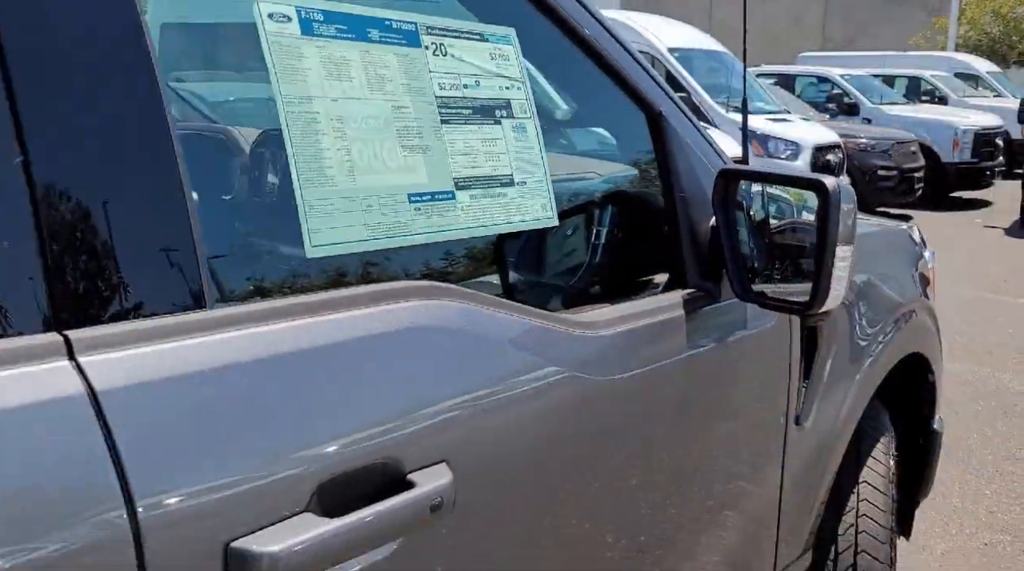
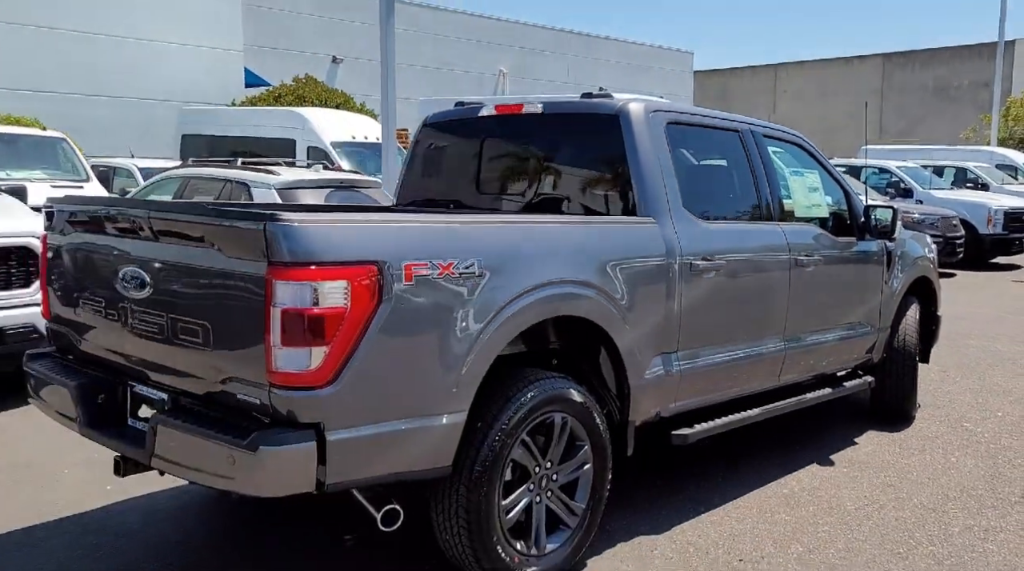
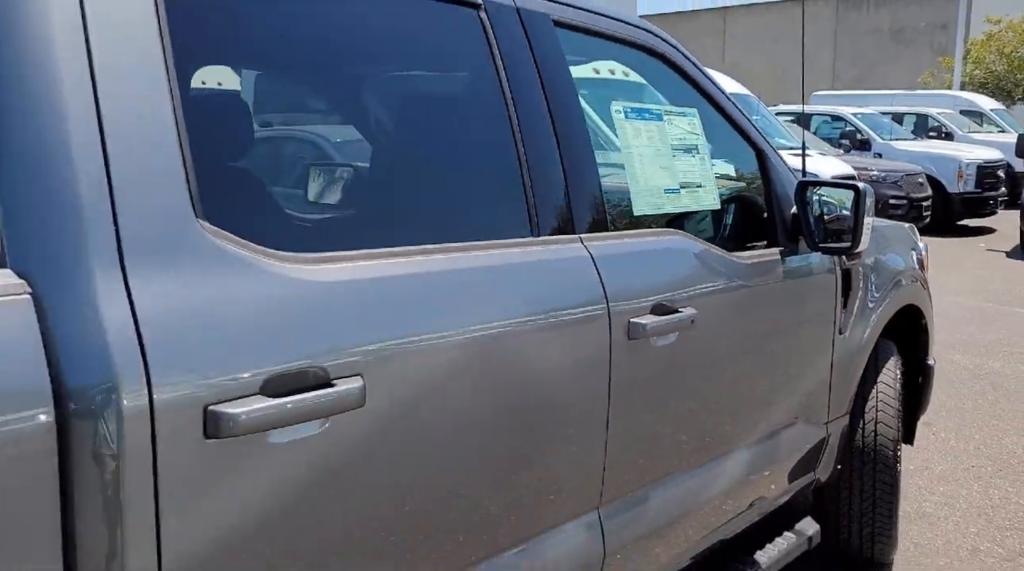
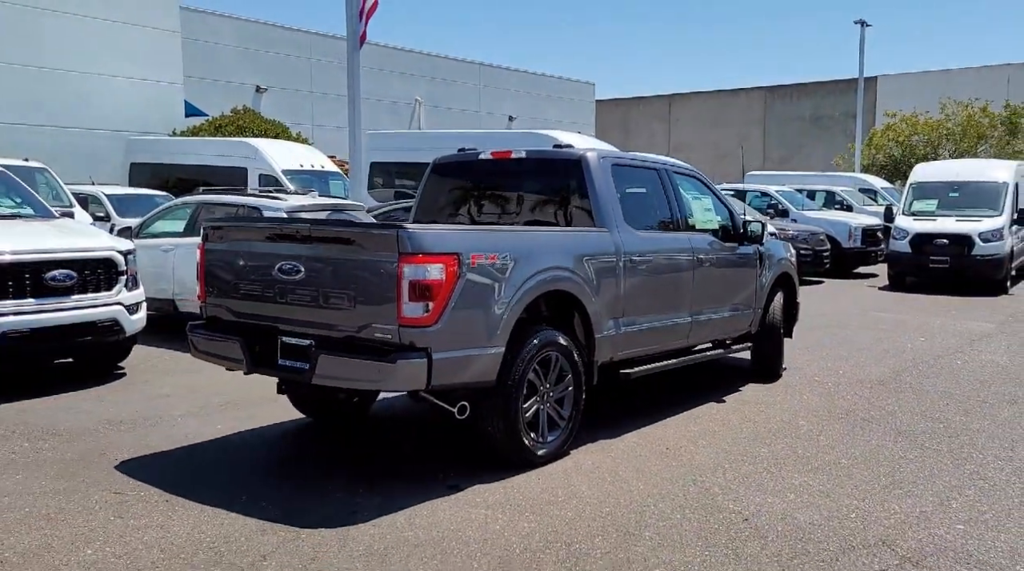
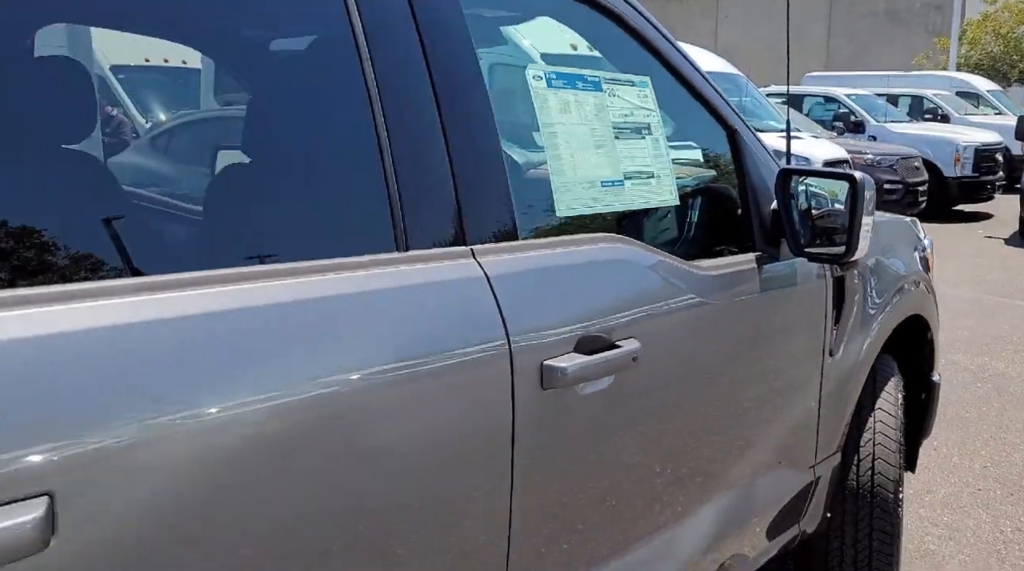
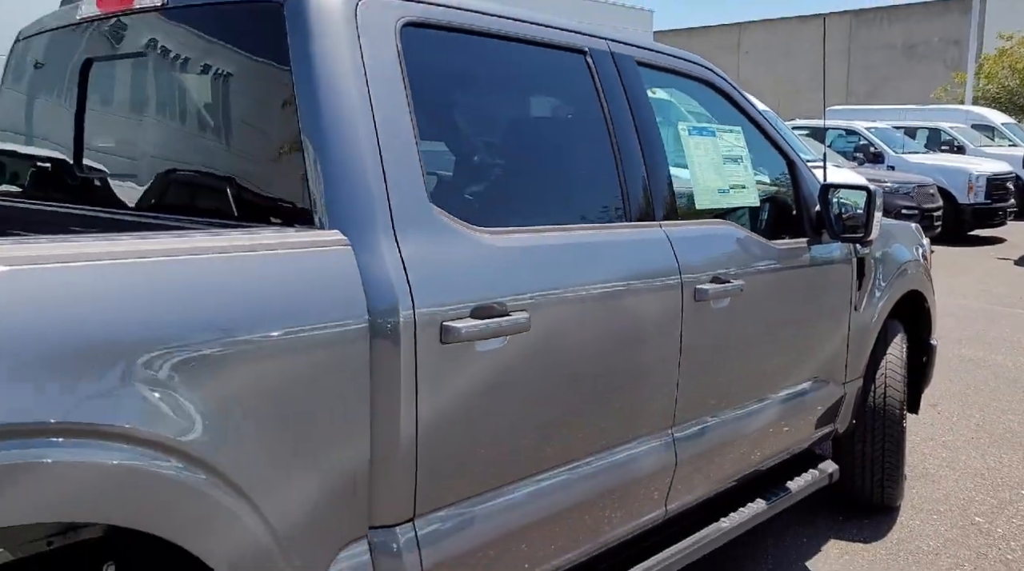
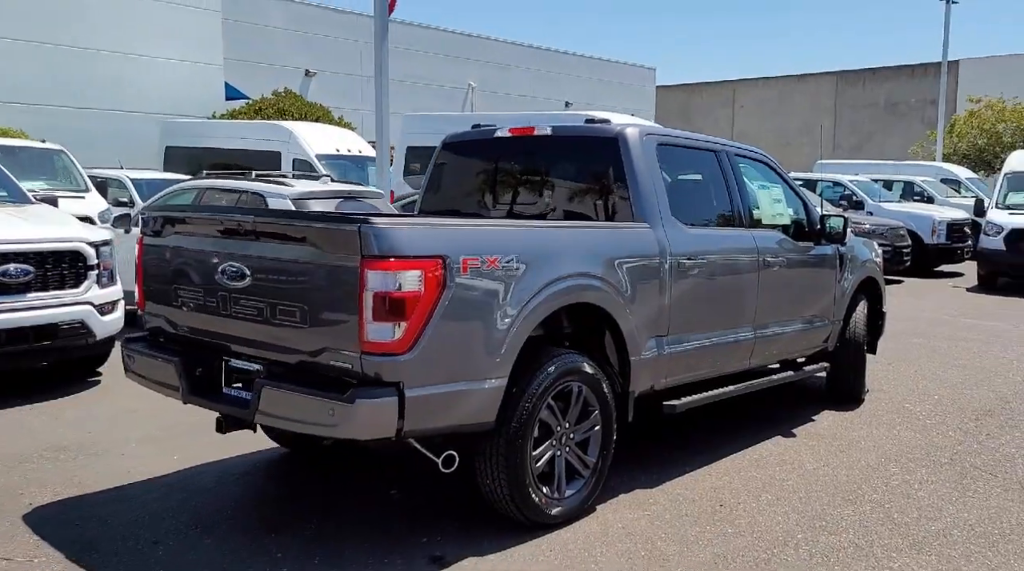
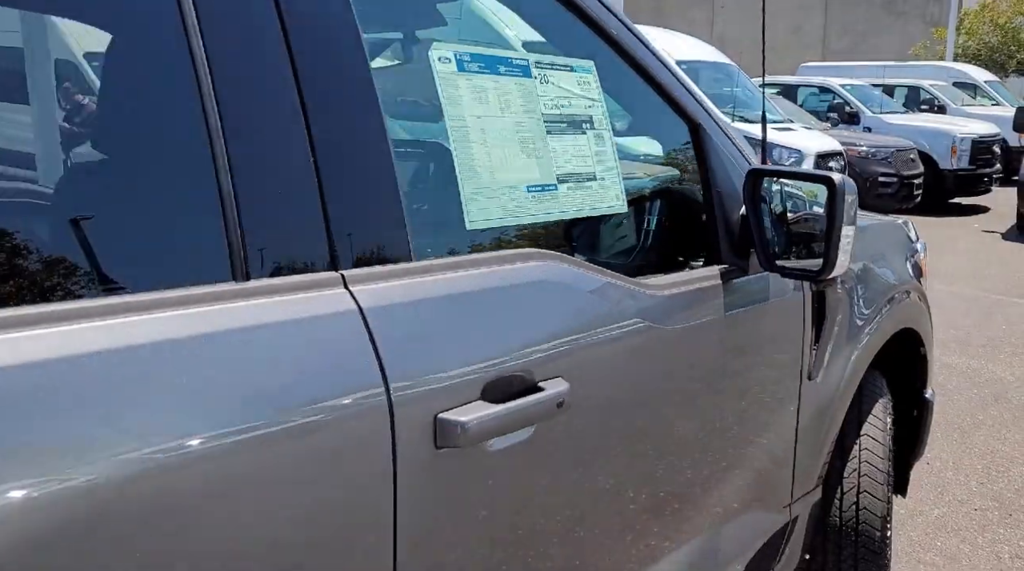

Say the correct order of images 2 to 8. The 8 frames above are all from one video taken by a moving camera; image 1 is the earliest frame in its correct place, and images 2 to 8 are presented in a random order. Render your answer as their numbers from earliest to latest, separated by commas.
8, 5, 3, 6, 2, 7, 4
